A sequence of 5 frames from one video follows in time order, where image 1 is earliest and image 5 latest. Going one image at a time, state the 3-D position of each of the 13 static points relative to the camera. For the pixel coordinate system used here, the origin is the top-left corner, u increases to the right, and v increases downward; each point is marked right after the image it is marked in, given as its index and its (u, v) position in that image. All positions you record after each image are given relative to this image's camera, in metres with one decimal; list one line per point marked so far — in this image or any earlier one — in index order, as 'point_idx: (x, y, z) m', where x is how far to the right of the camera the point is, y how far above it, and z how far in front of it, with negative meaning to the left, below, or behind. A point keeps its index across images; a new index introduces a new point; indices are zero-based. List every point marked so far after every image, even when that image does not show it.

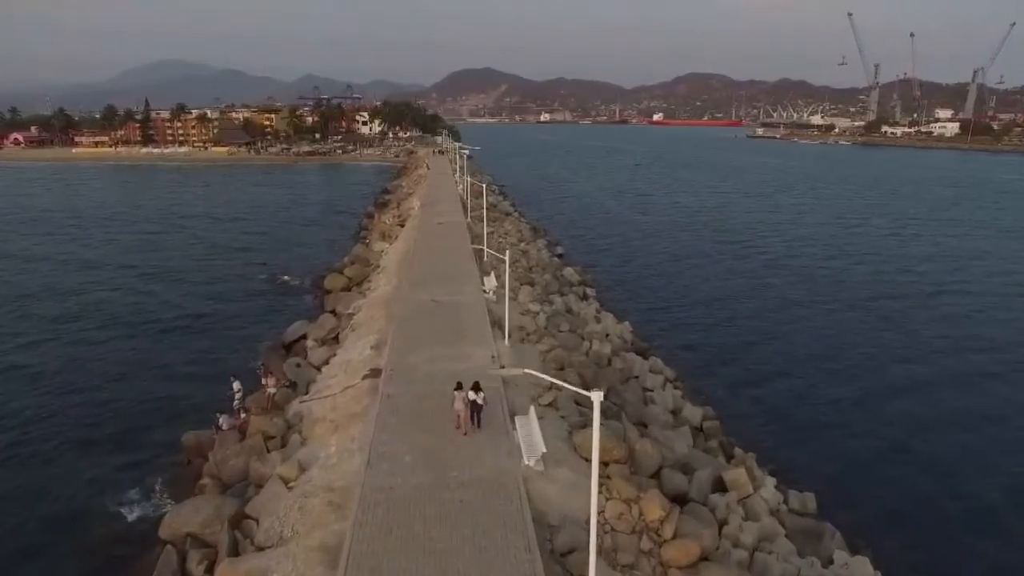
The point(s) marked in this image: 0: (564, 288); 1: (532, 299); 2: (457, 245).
0: (+1.3, 0.0, +15.9) m
1: (+0.4, -0.2, +13.4) m
2: (-1.5, +1.2, +17.2) m
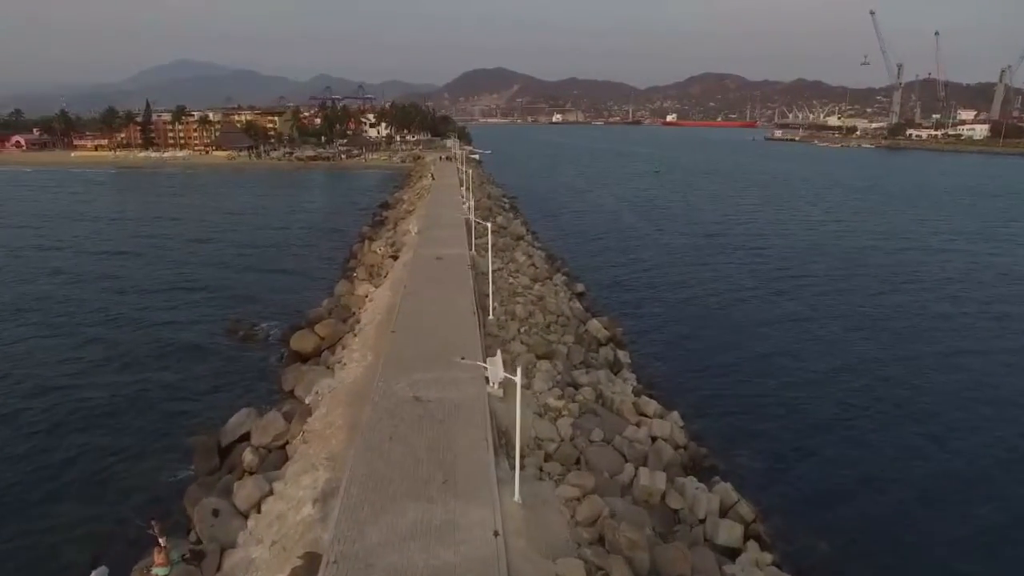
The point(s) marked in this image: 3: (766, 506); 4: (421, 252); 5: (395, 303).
0: (+1.6, -1.3, +12.6) m
1: (+0.6, -1.5, +10.1) m
2: (-1.2, -0.1, +13.9) m
3: (+4.3, -3.7, +10.7) m
4: (-2.6, +1.0, +17.8) m
5: (-2.5, -0.3, +13.3) m
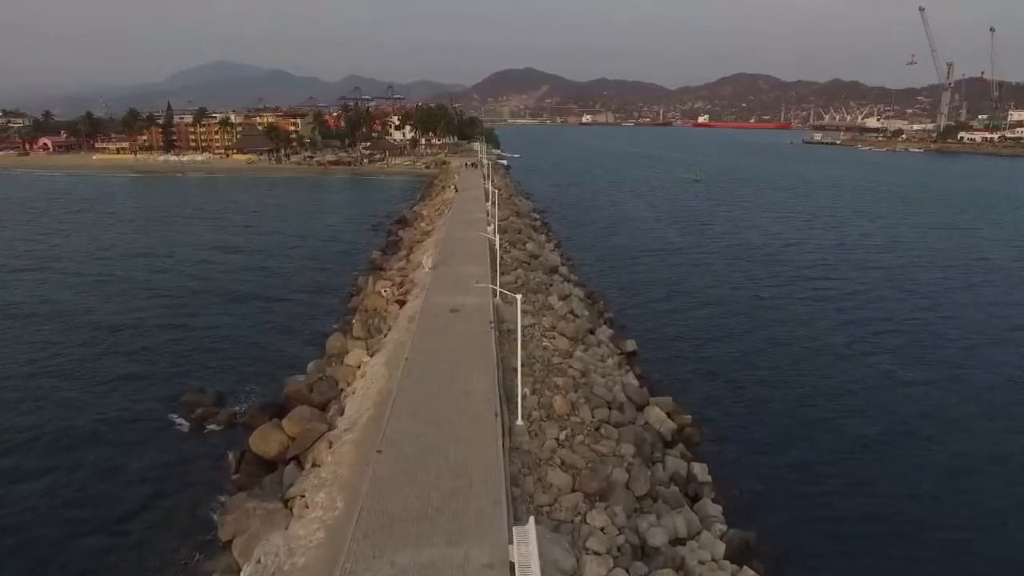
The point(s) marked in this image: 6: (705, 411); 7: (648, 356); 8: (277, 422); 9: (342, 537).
0: (+2.1, -2.7, +9.0) m
1: (+1.0, -2.9, +6.5) m
2: (-0.6, -1.4, +10.5) m
3: (+4.7, -5.1, +7.0) m
4: (-1.8, -0.3, +14.4) m
5: (-1.9, -1.6, +9.9) m
6: (+4.6, -2.8, +14.7) m
7: (+3.9, -1.8, +17.9) m
8: (-3.8, -2.2, +10.2) m
9: (-1.8, -2.6, +6.6) m
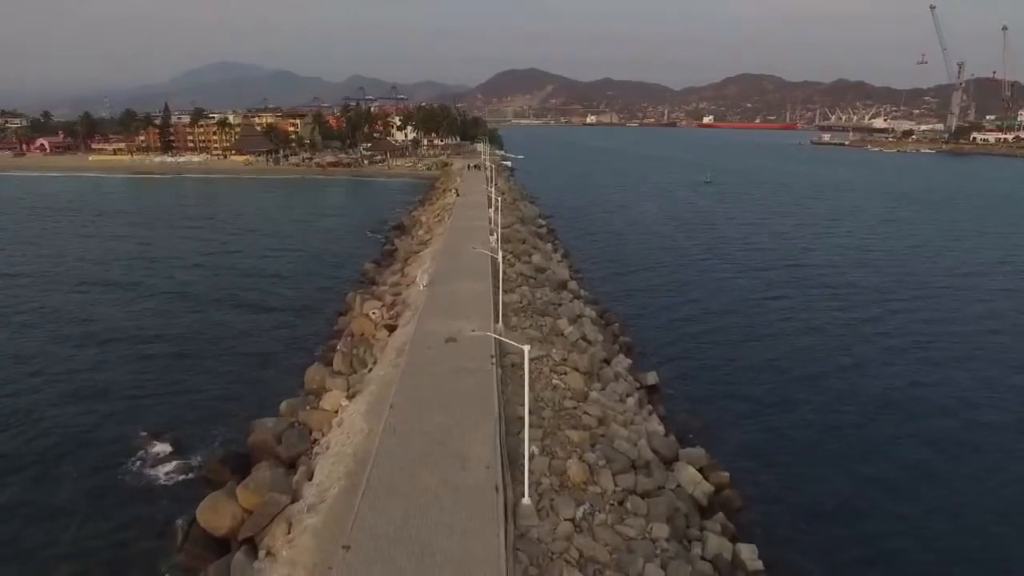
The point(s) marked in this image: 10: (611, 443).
0: (+2.1, -3.2, +7.2) m
1: (+1.1, -3.4, +4.7) m
2: (-0.6, -1.9, +8.7) m
3: (+4.7, -5.6, +5.2) m
4: (-1.7, -0.8, +12.6) m
5: (-1.9, -2.1, +8.1) m
6: (+4.7, -3.3, +12.9) m
7: (+4.0, -2.3, +16.1) m
8: (-3.7, -2.7, +8.5) m
9: (-1.7, -3.1, +4.8) m
10: (+1.4, -2.2, +9.1) m
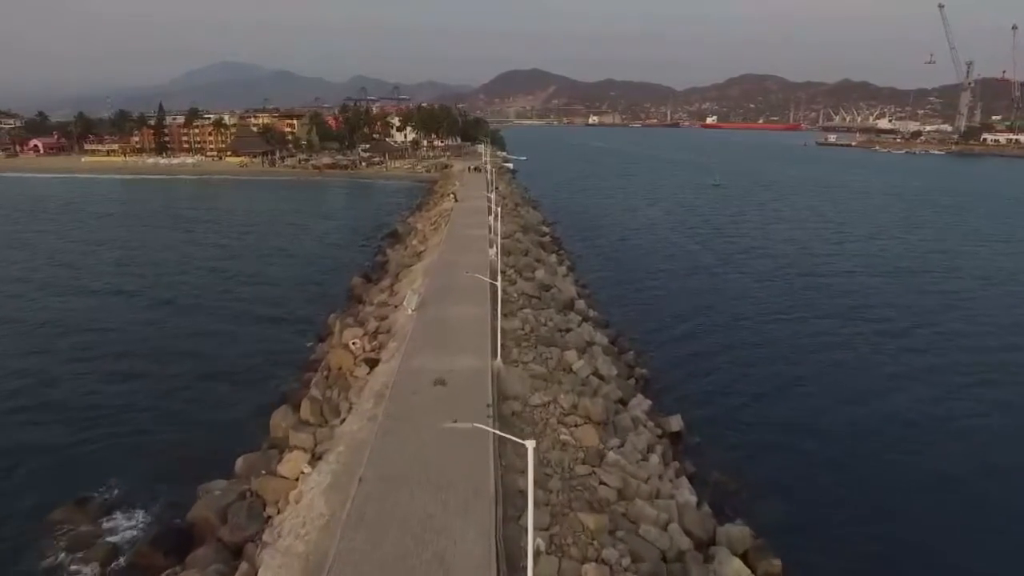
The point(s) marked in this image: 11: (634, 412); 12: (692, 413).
0: (+2.1, -3.7, +5.4) m
1: (+1.0, -3.9, +2.9) m
2: (-0.6, -2.4, +6.8) m
3: (+4.7, -6.1, +3.3) m
4: (-1.7, -1.3, +10.8) m
5: (-1.9, -2.6, +6.3) m
6: (+4.7, -3.8, +11.0) m
7: (+4.0, -2.8, +14.3) m
8: (-3.8, -3.2, +6.6) m
9: (-1.8, -3.6, +3.0) m
10: (+1.4, -2.8, +7.3) m
11: (+2.1, -2.2, +10.7) m
12: (+4.1, -3.1, +13.3) m
